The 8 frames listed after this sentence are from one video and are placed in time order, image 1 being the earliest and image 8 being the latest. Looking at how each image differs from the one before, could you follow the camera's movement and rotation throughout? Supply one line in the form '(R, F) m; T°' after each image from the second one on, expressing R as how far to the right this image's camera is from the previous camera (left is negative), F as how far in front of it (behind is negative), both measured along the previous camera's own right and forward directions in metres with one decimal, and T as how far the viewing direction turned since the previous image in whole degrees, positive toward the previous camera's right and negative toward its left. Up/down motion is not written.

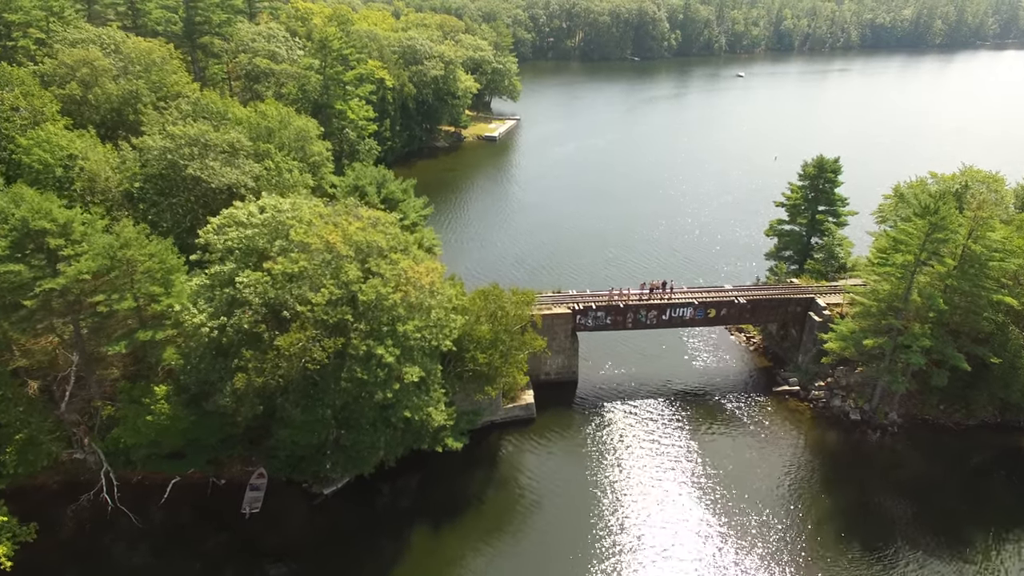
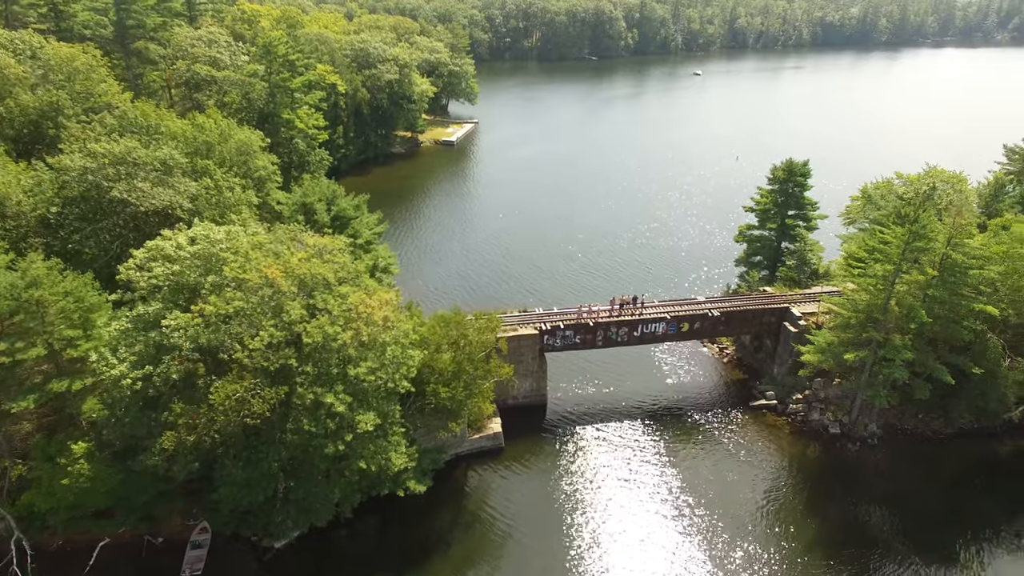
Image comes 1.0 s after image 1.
(+0.1, +2.5) m; +3°
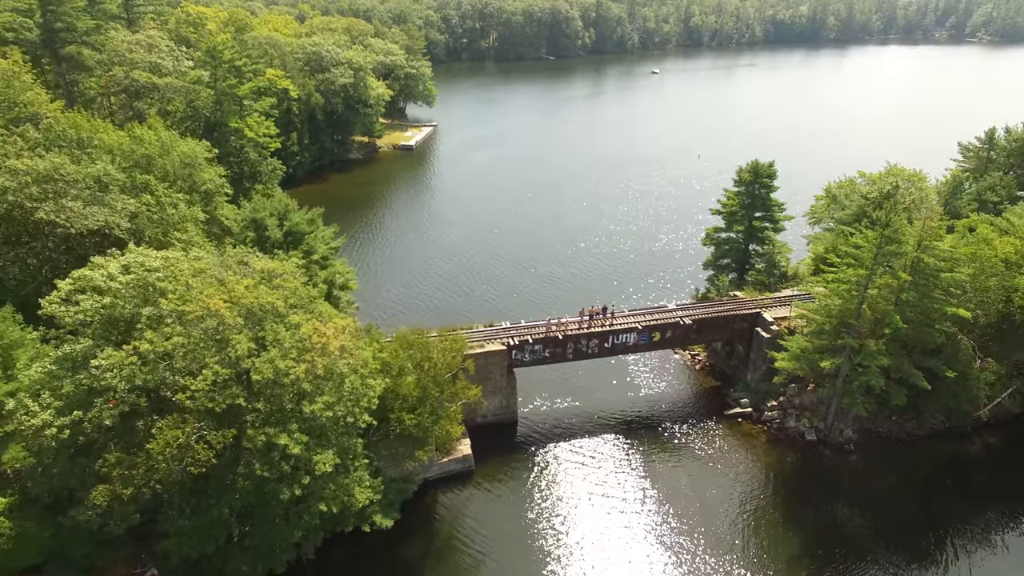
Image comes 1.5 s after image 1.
(-0.1, +1.6) m; +3°
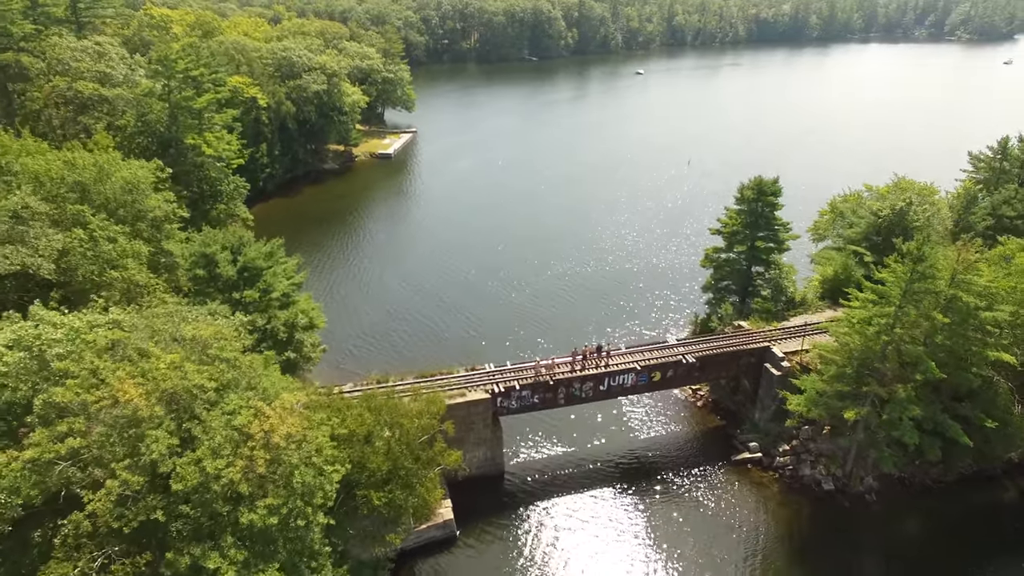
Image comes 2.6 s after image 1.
(+0.1, +4.1) m; +1°
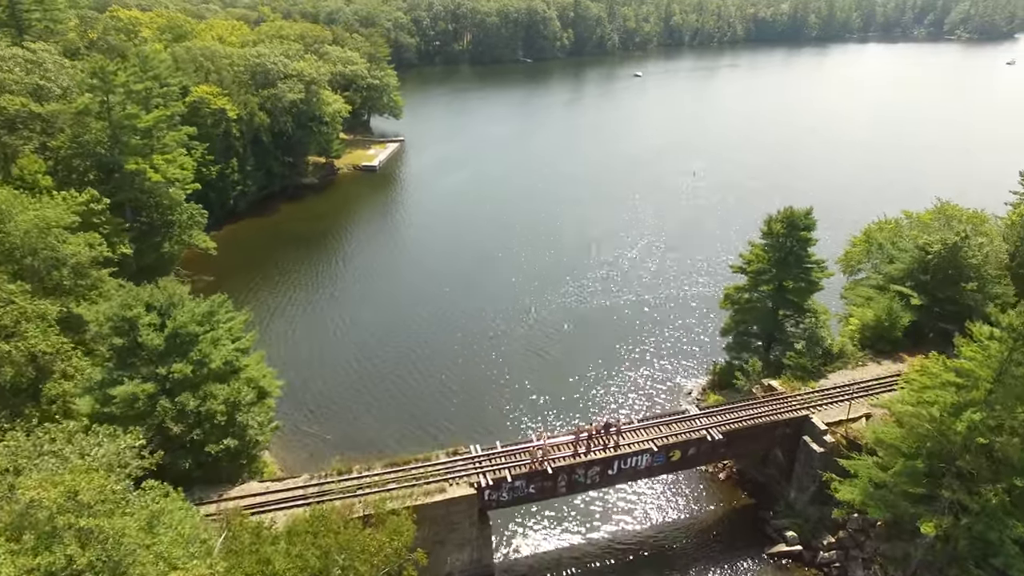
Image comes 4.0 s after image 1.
(+0.3, +6.2) m; 0°
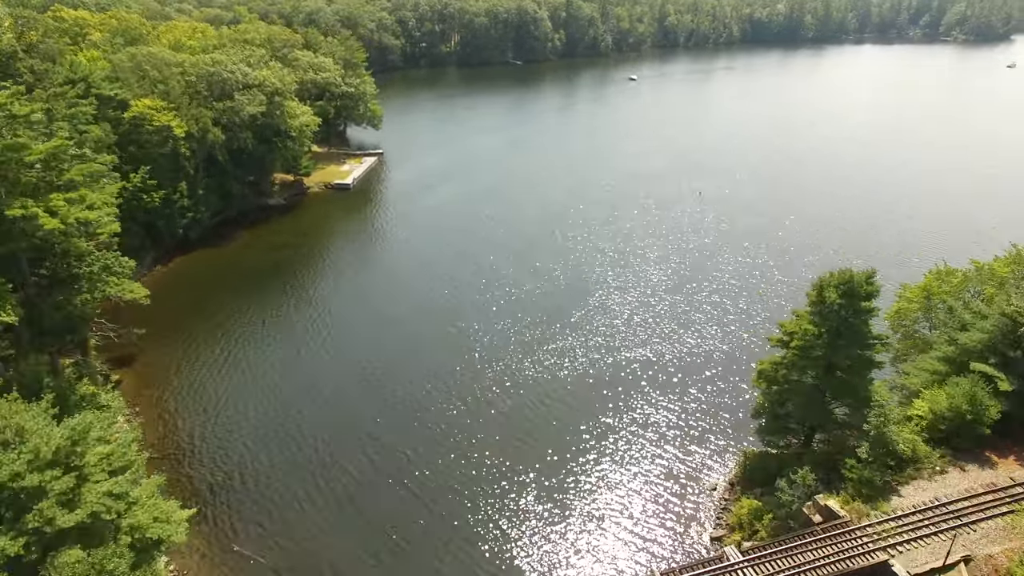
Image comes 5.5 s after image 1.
(+0.4, +8.3) m; +1°
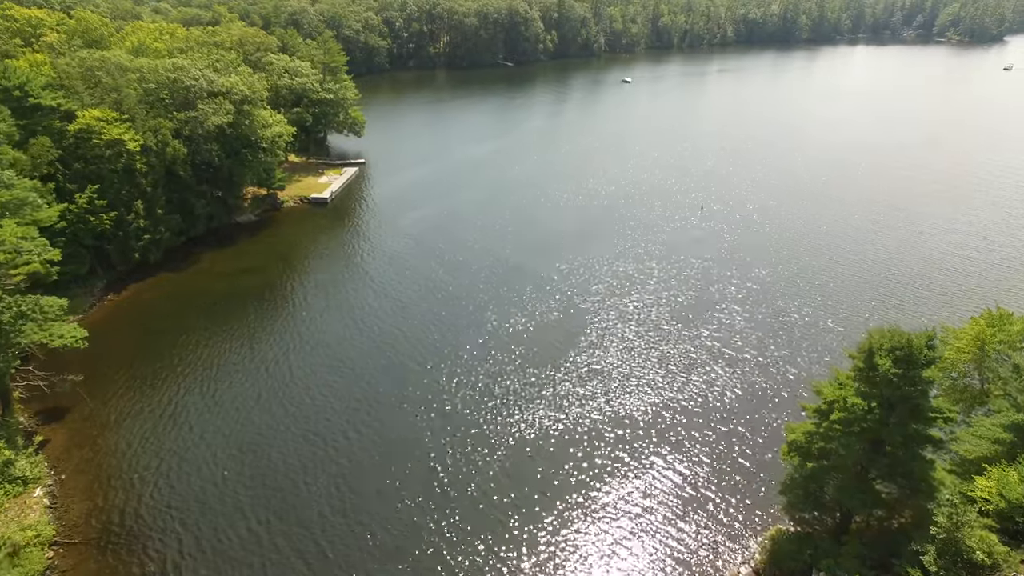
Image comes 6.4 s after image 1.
(+0.3, +5.6) m; +1°
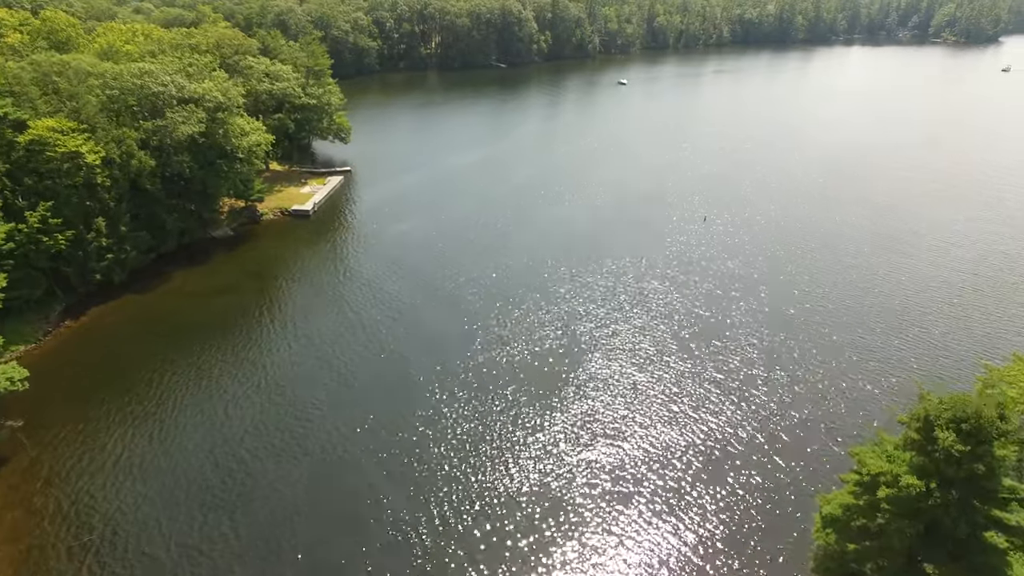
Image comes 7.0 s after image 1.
(+0.1, +4.2) m; 0°
